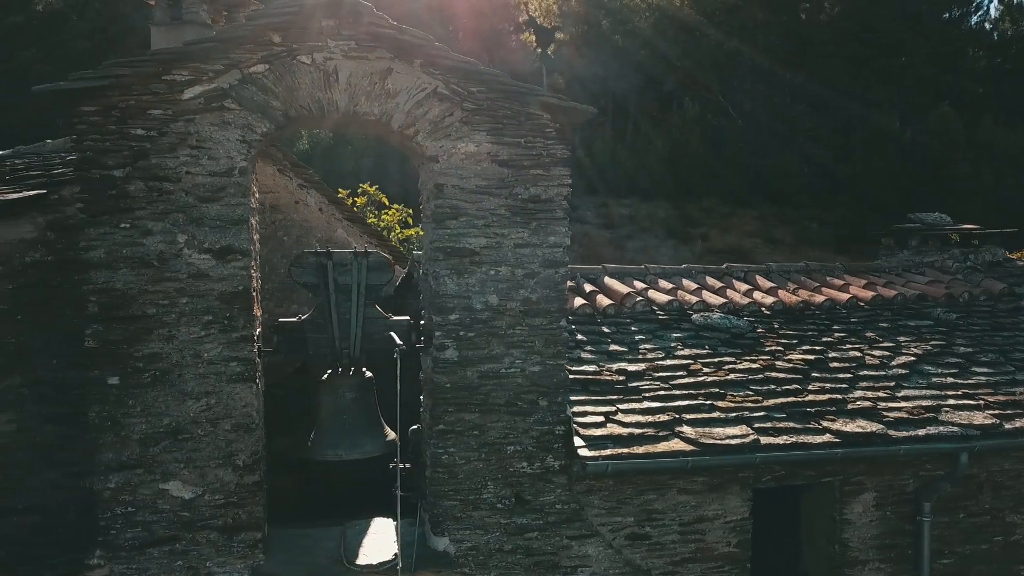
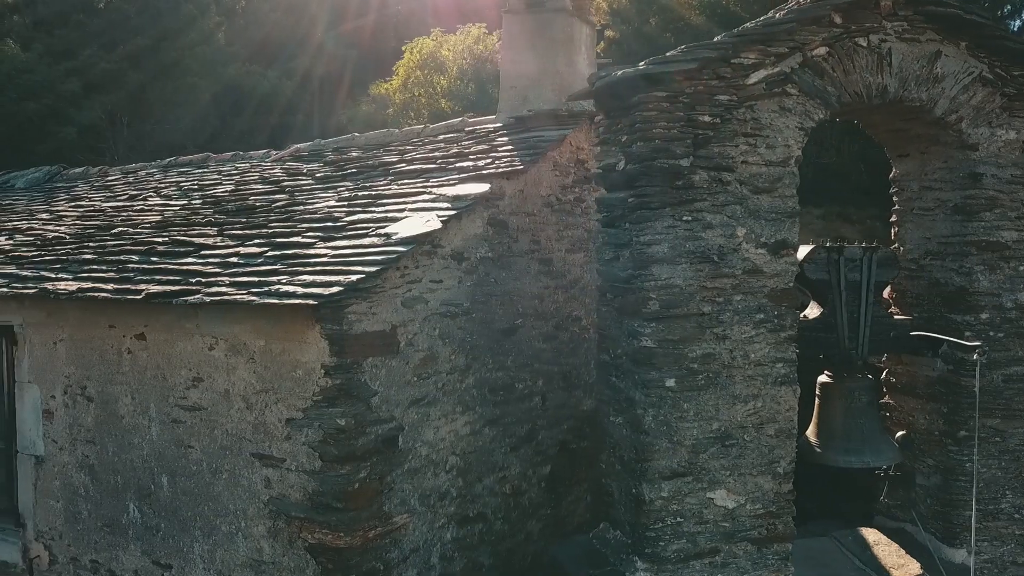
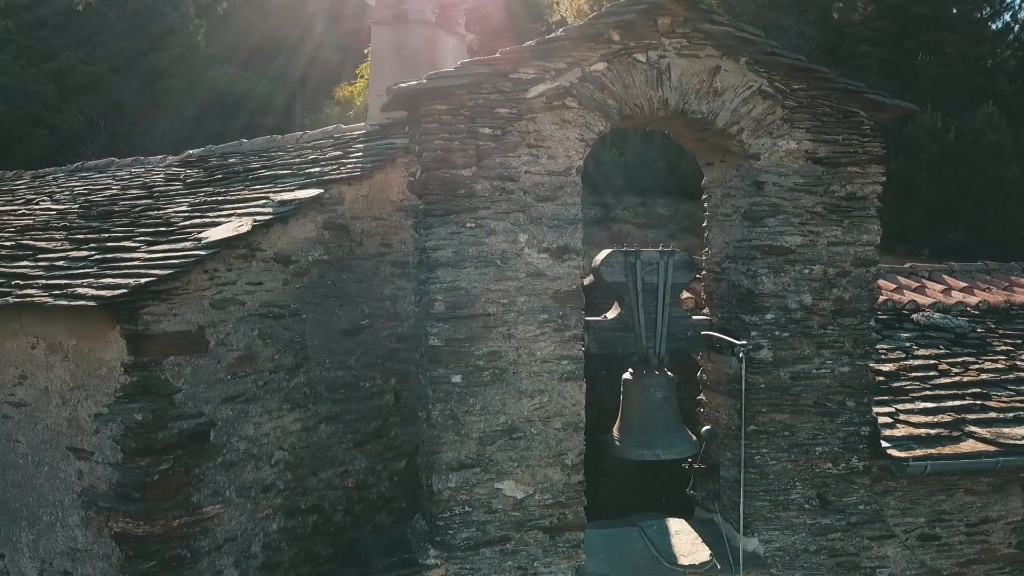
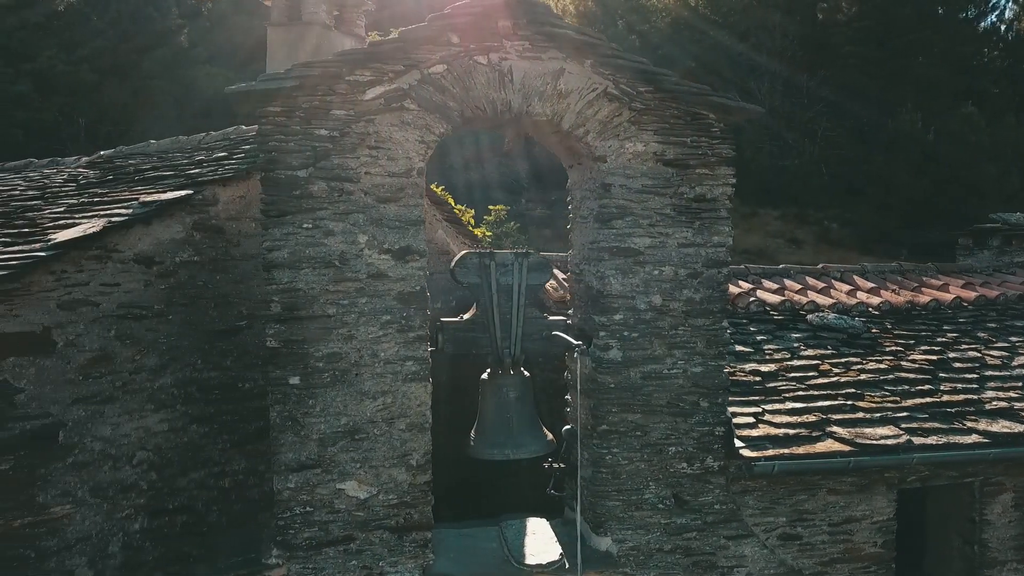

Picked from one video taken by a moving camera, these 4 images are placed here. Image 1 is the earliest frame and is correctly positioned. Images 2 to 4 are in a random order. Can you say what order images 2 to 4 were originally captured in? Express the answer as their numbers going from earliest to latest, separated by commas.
4, 3, 2
